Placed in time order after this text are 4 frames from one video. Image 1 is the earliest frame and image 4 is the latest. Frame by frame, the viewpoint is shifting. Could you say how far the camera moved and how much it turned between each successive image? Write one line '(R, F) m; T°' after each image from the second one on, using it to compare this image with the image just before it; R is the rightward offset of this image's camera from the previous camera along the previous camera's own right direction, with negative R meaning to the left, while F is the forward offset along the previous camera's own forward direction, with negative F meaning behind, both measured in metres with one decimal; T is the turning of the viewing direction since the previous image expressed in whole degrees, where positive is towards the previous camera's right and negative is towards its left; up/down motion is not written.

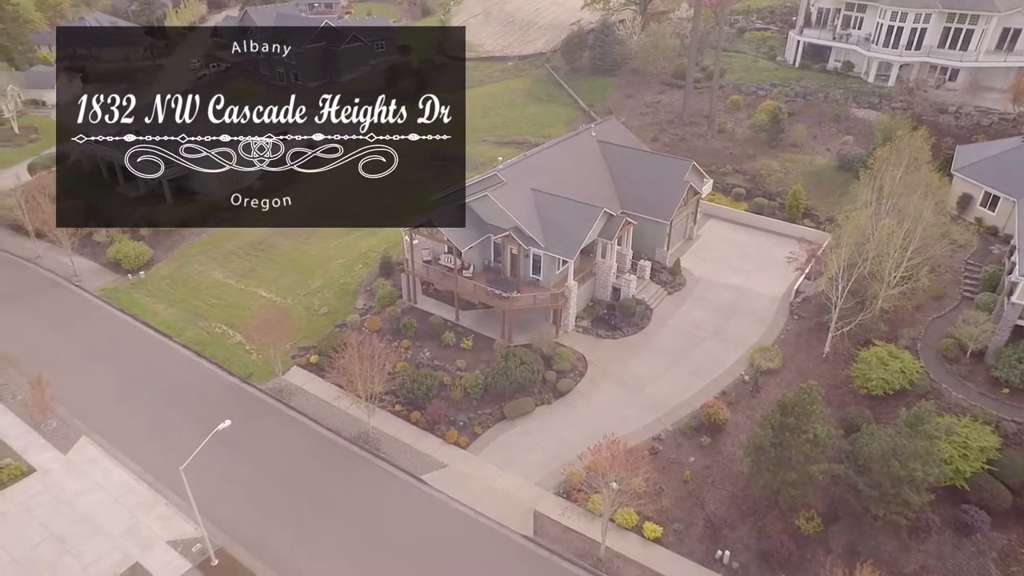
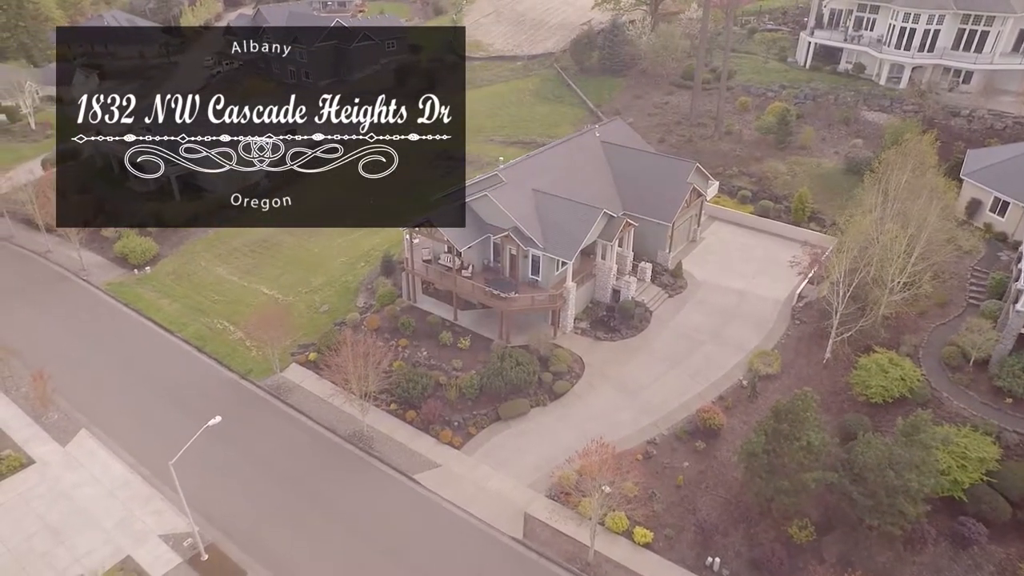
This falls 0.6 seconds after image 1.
(+1.0, +0.2) m; -1°
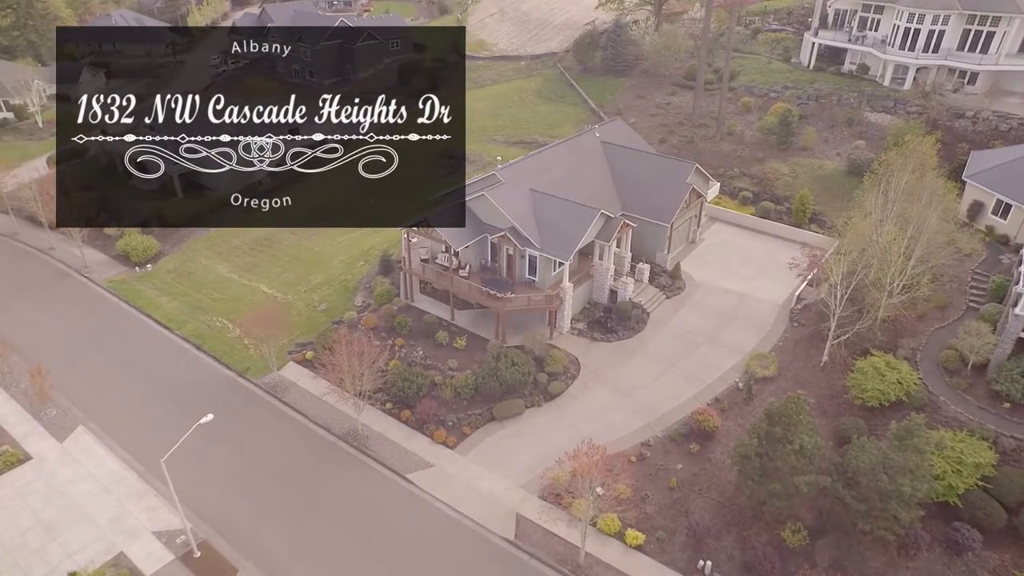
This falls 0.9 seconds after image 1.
(+0.7, +0.1) m; -1°
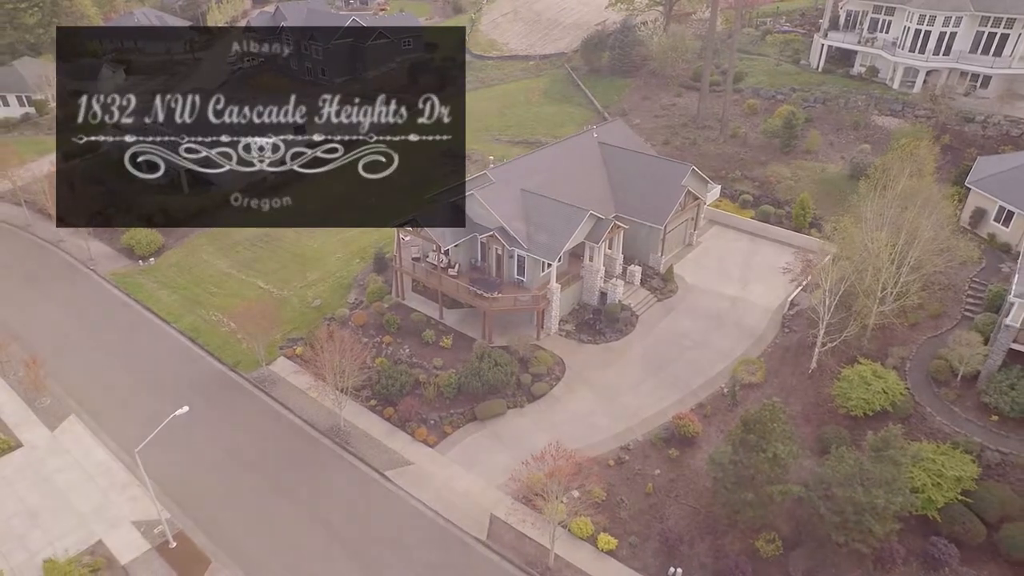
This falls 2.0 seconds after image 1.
(+2.1, +0.2) m; -2°
